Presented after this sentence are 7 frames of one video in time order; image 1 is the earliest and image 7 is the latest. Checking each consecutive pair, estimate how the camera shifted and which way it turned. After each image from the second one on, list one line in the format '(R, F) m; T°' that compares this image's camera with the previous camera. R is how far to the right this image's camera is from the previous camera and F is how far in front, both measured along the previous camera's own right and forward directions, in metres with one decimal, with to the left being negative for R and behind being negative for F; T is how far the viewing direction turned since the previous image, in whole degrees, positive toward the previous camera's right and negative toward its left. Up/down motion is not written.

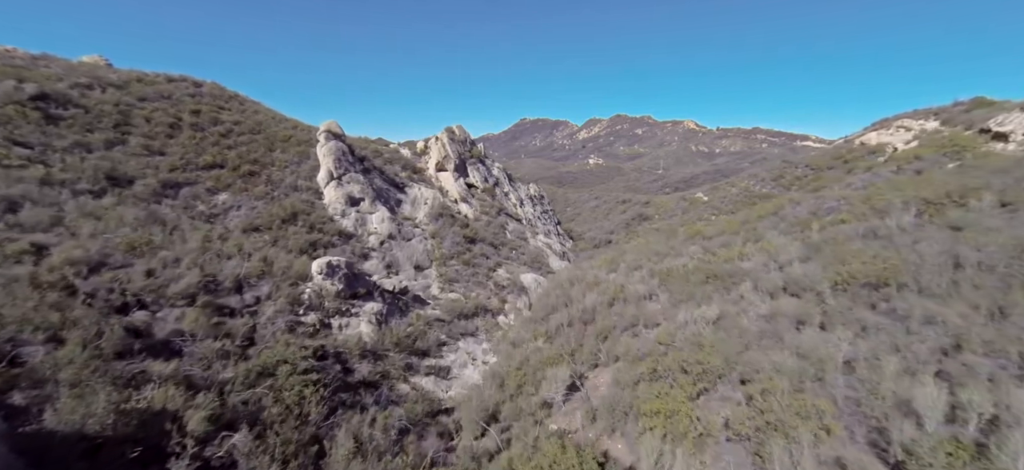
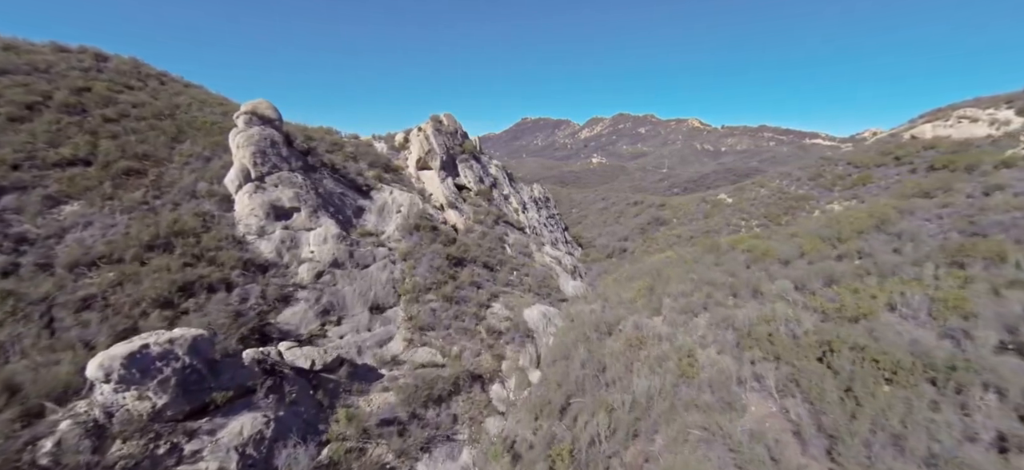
(+0.1, +6.6) m; 0°
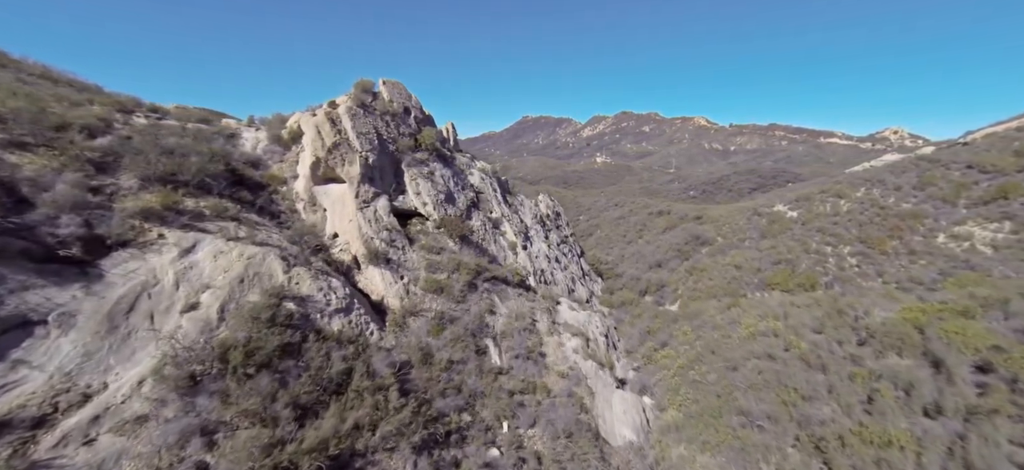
(+0.3, +12.9) m; 0°
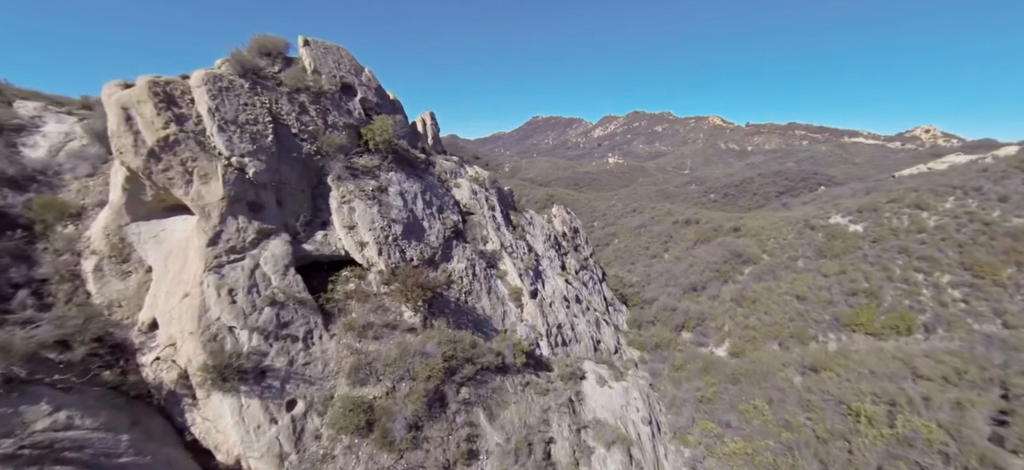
(+0.2, +6.3) m; -1°
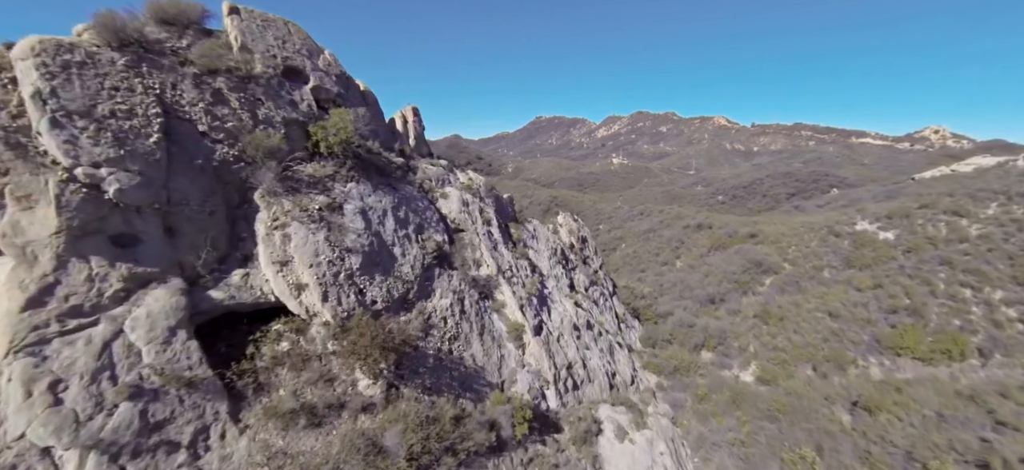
(+0.1, +2.5) m; 0°
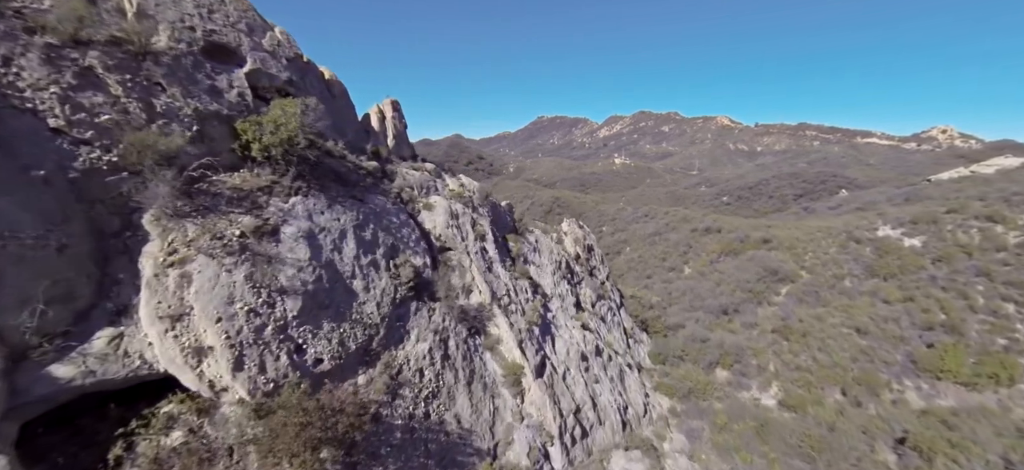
(+0.1, +1.9) m; 0°
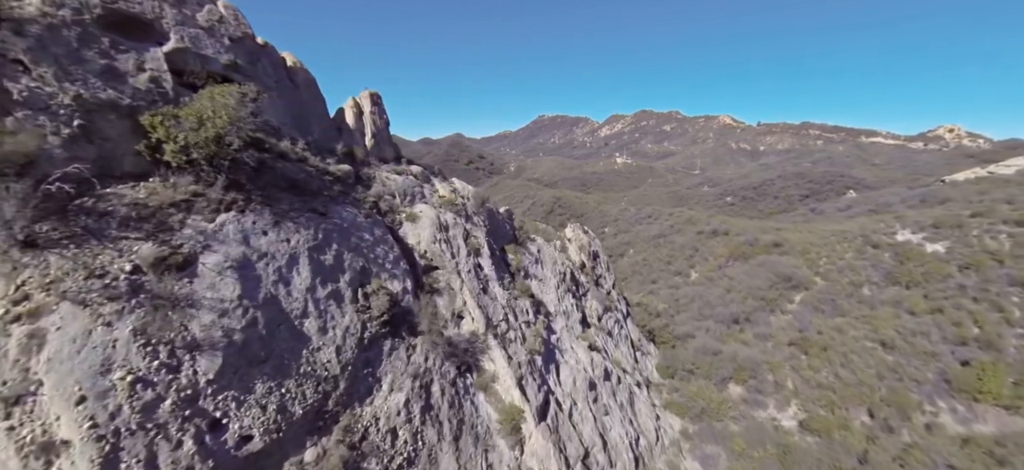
(0.0, +1.4) m; 0°
